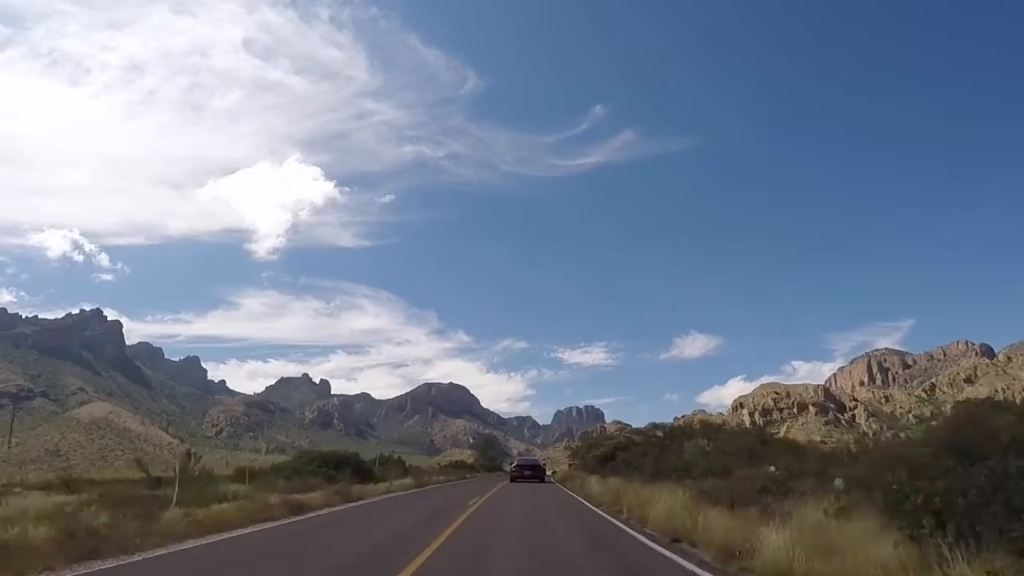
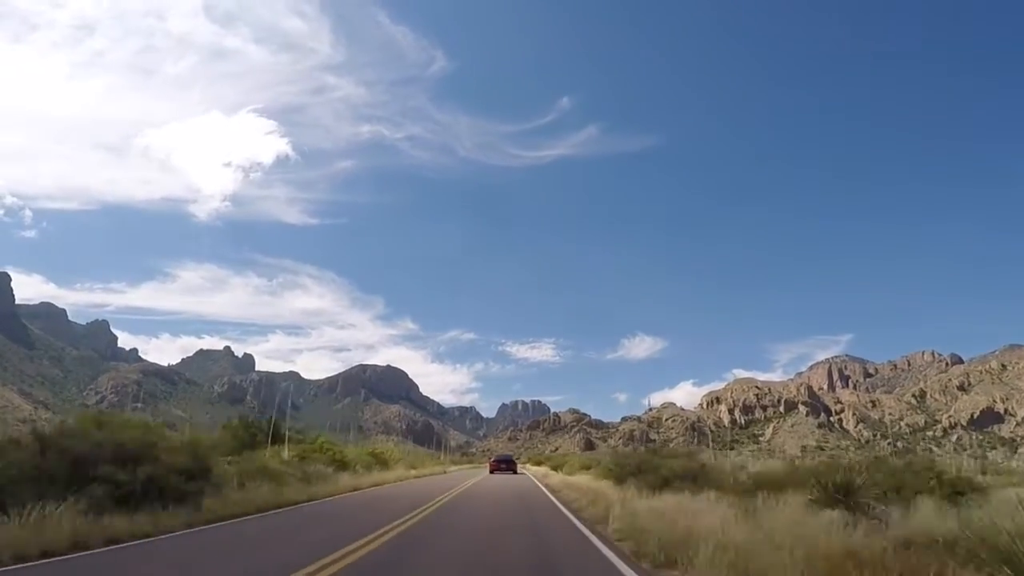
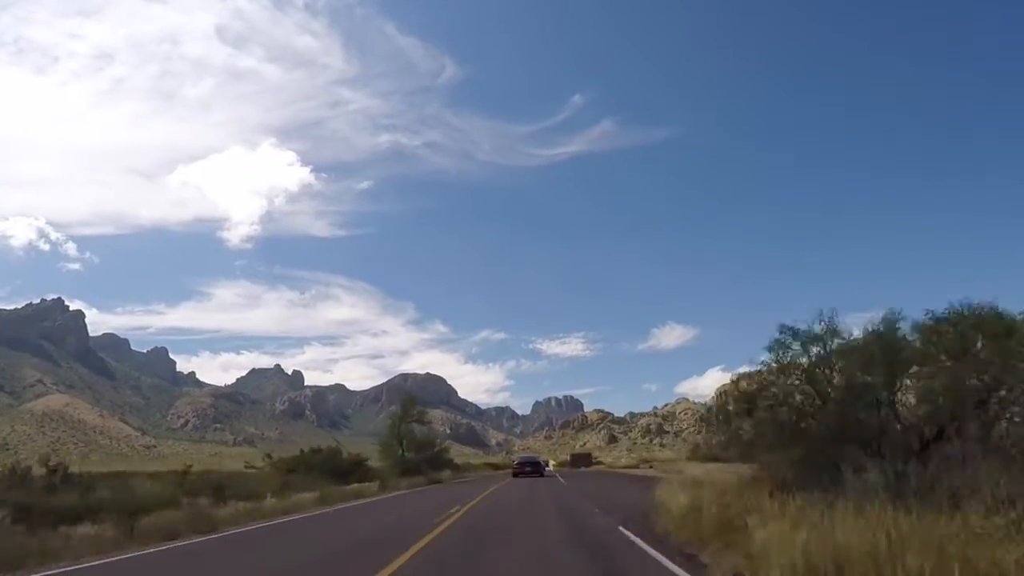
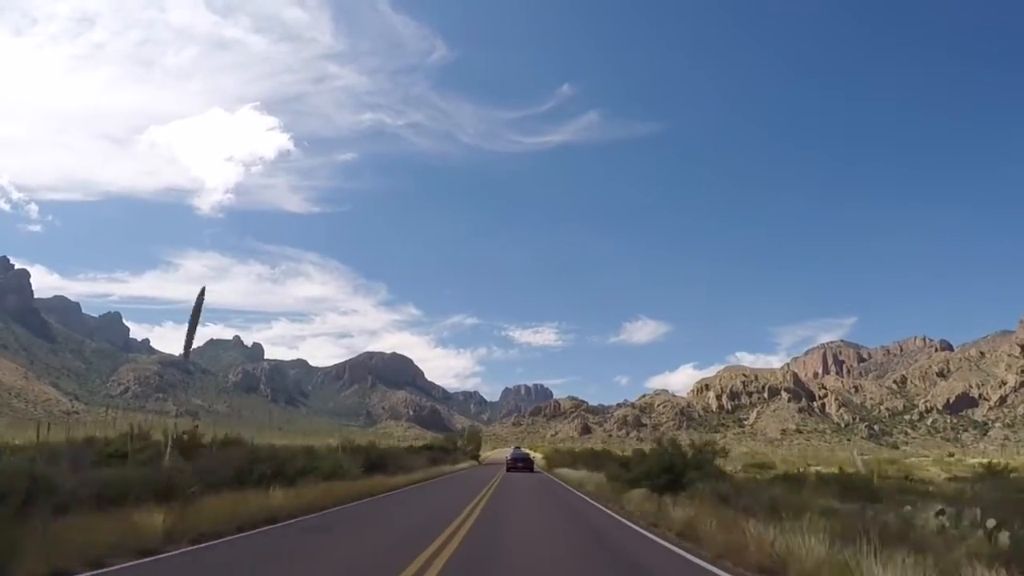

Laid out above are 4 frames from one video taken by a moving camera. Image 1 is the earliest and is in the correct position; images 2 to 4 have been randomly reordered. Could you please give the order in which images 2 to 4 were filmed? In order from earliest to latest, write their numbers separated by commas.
3, 4, 2
